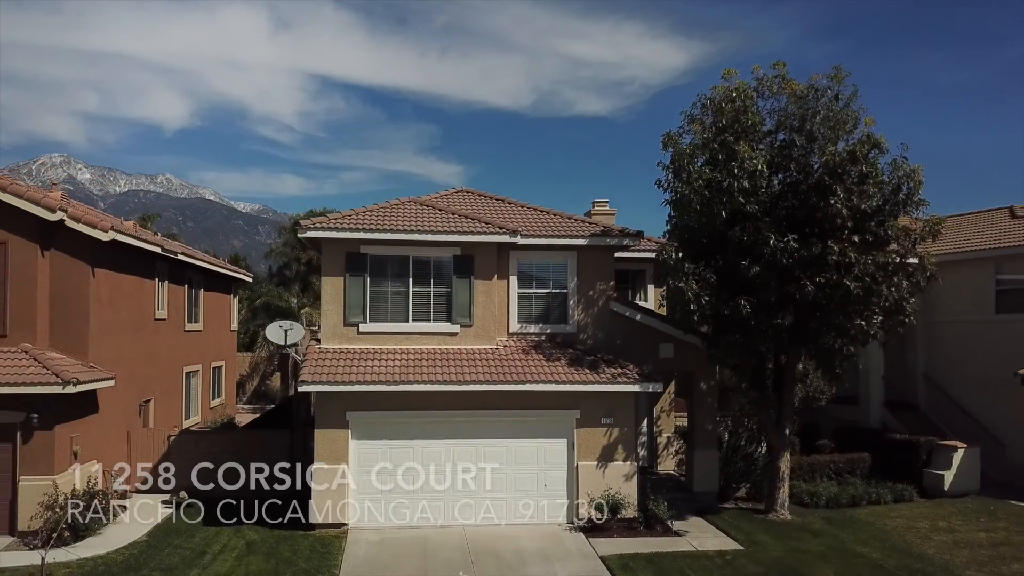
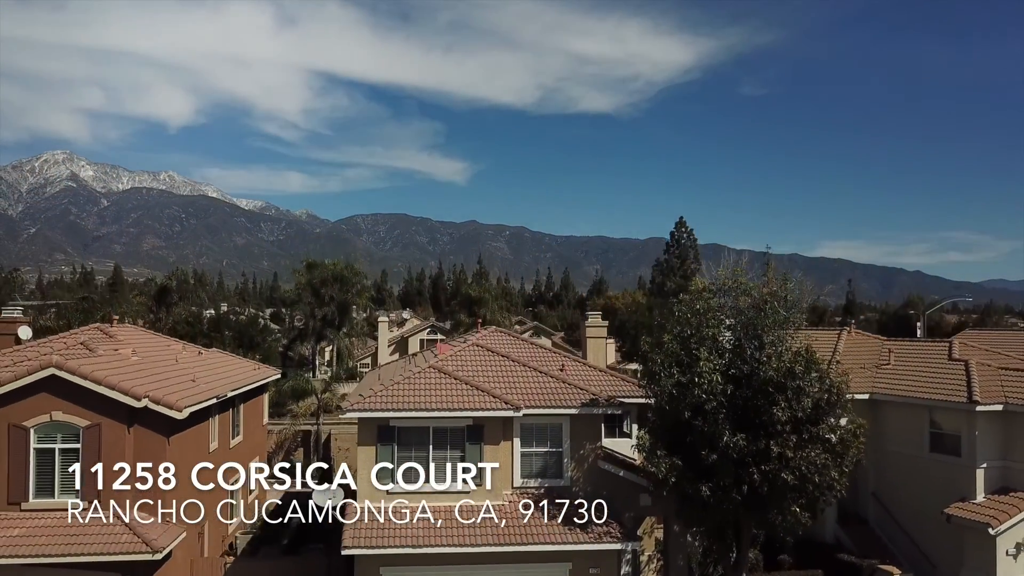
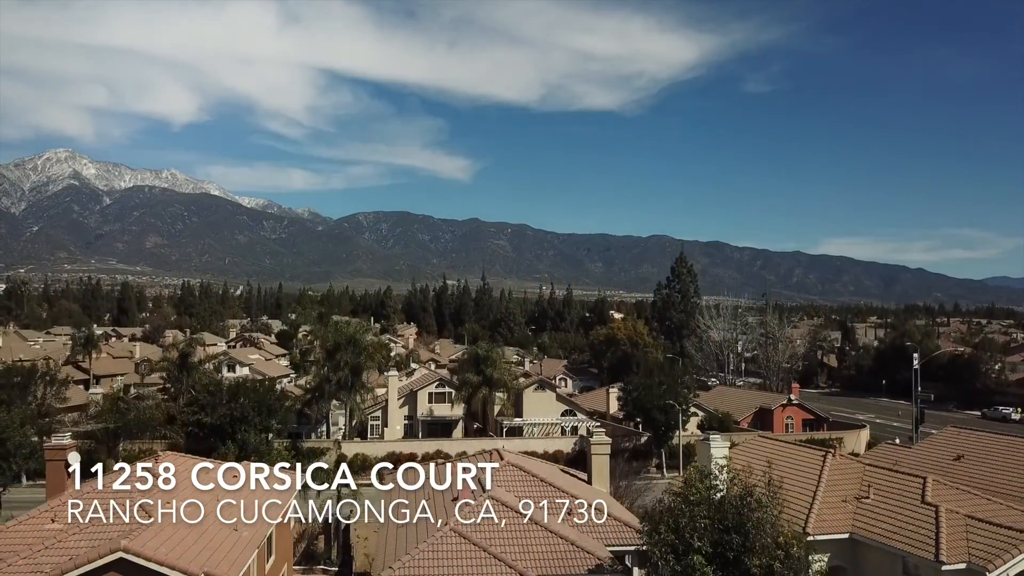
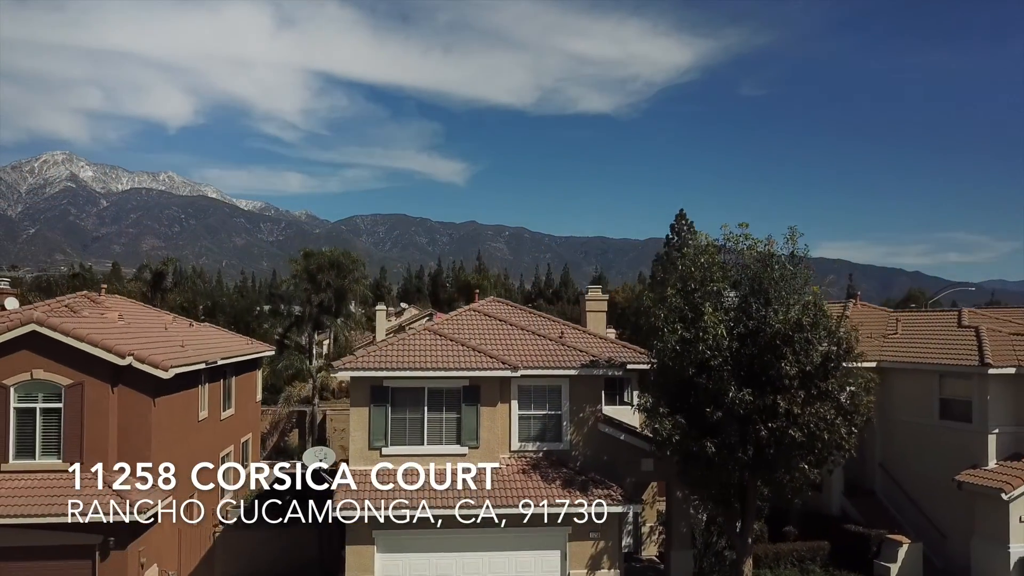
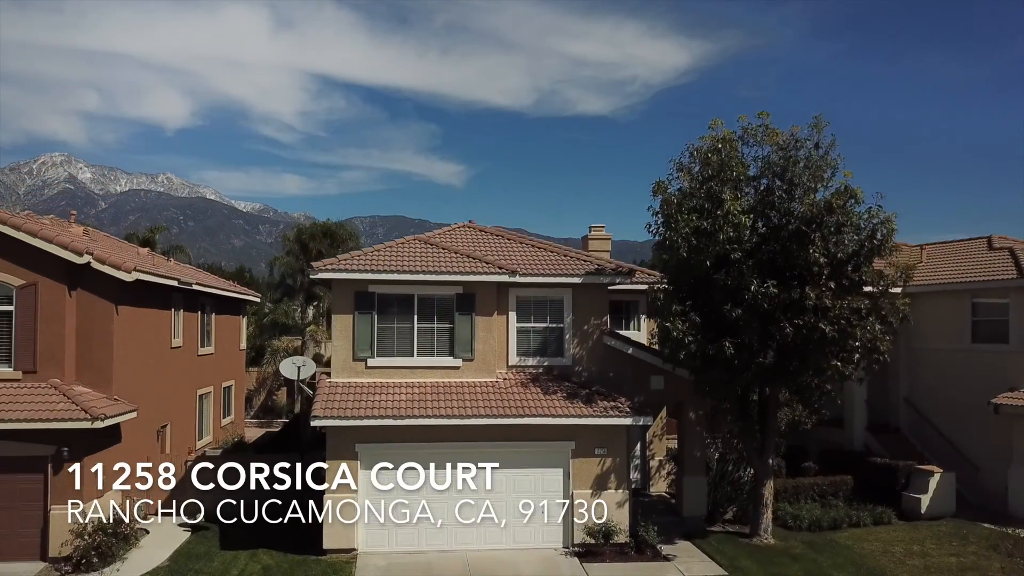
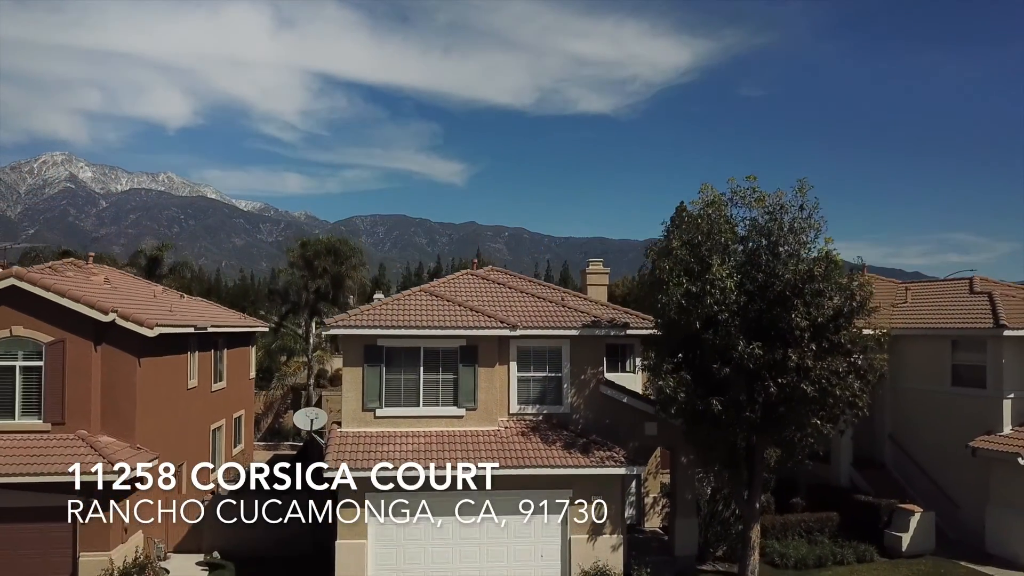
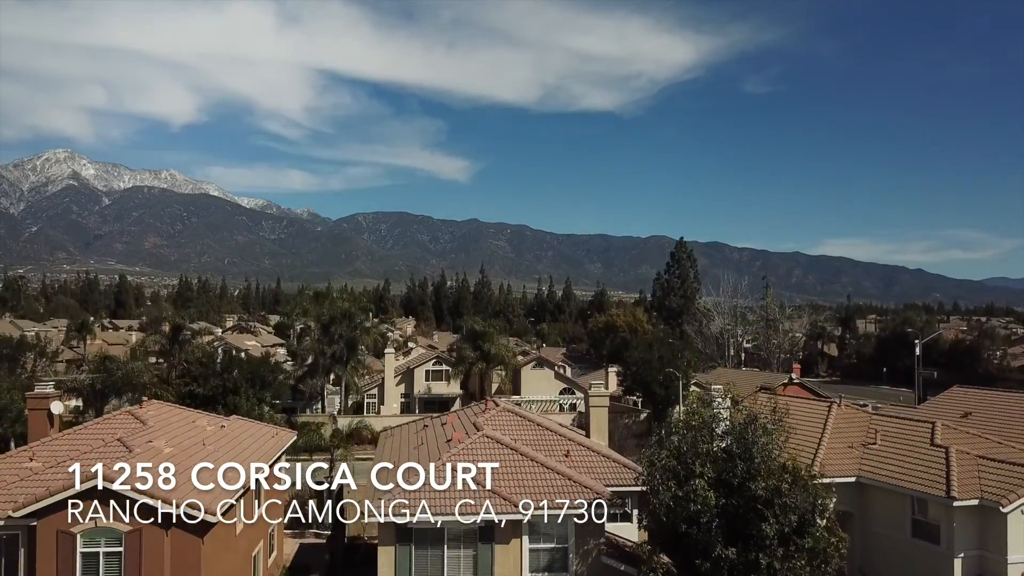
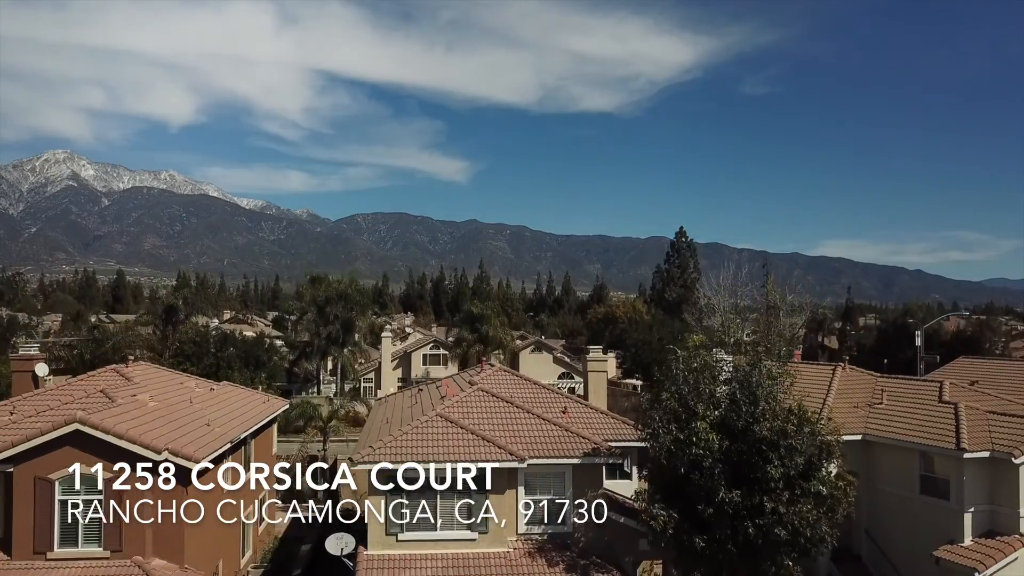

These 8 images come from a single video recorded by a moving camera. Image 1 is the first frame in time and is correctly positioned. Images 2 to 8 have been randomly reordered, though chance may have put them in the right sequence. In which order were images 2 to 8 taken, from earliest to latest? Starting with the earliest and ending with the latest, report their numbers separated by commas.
5, 6, 4, 2, 8, 7, 3
